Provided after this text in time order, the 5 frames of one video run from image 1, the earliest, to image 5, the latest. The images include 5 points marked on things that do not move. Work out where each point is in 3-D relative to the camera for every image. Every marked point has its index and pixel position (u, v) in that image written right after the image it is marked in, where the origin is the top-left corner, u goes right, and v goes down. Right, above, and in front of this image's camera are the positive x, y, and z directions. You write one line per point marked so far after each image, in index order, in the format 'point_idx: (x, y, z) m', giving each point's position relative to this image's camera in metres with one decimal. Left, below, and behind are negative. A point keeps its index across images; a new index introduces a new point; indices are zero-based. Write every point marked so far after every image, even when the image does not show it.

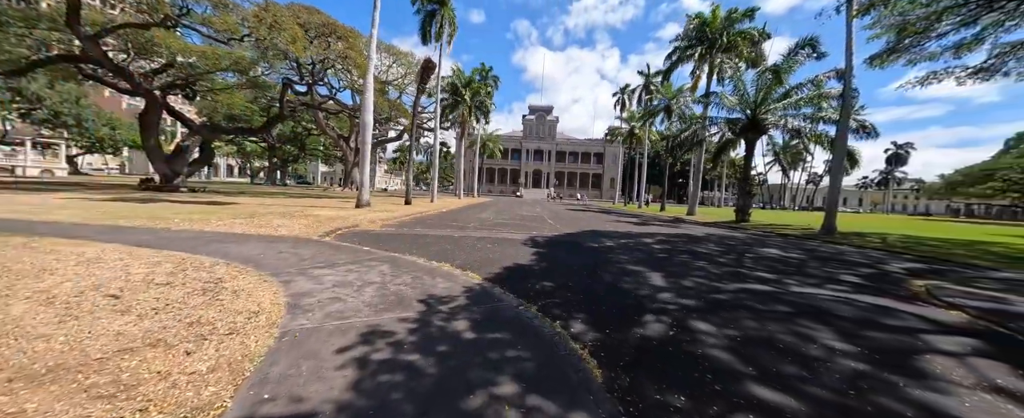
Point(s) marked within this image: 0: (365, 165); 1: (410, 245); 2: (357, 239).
0: (-6.9, +2.1, +15.5) m
1: (-2.4, -0.9, +7.5) m
2: (-3.8, -0.7, +7.9) m
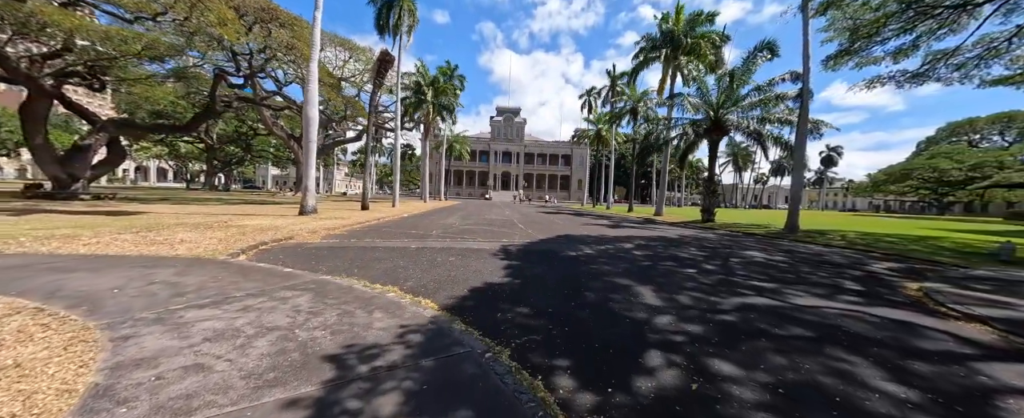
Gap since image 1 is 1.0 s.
0: (-8.4, +1.8, +13.6) m
1: (-3.1, -1.0, +6.1) m
2: (-4.5, -0.9, +6.4) m
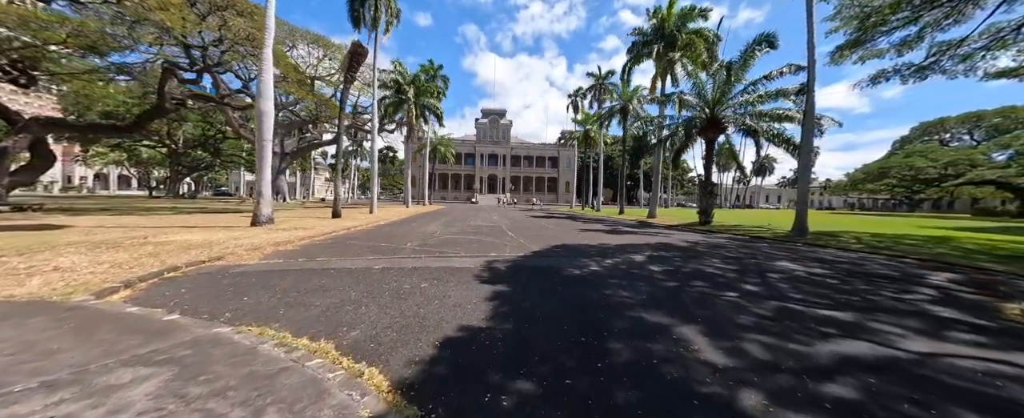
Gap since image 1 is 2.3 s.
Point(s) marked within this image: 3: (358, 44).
0: (-8.9, +1.4, +11.7) m
1: (-3.2, -1.2, +4.4) m
2: (-4.7, -1.1, +4.7) m
3: (-8.7, +9.3, +18.3) m
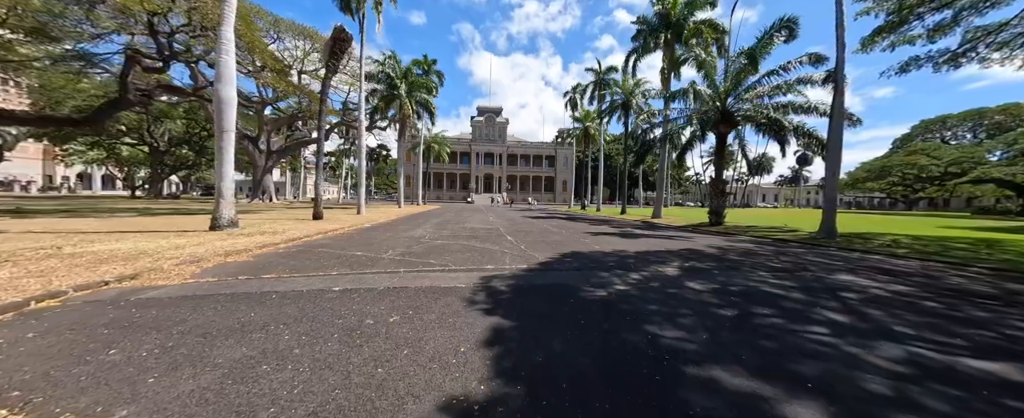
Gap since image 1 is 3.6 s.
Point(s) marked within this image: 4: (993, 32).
0: (-8.9, +1.4, +10.2) m
1: (-3.1, -1.3, +3.0) m
2: (-4.6, -1.2, +3.2) m
3: (-8.8, +9.2, +16.7) m
4: (+19.1, +7.0, +12.8) m
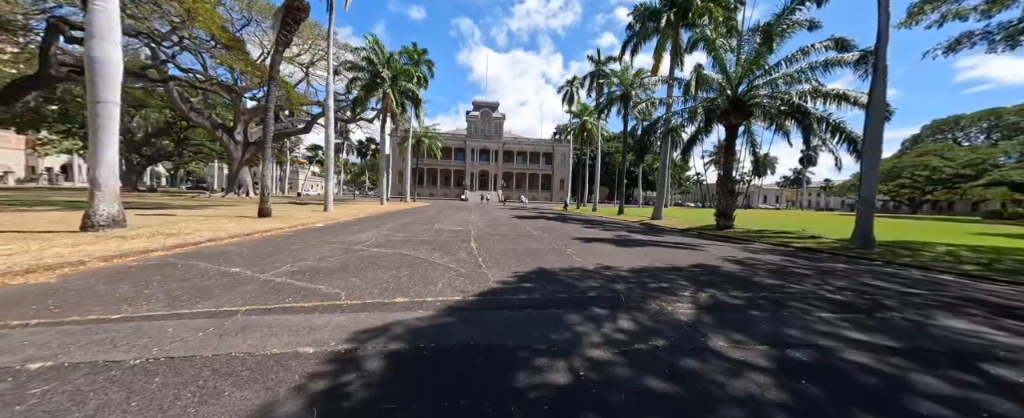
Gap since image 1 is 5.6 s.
0: (-9.8, +1.5, +7.9) m
1: (-4.0, -1.3, +0.8) m
2: (-5.5, -1.2, +0.9) m
3: (-9.7, +9.4, +14.4) m
4: (+18.2, +6.8, +10.6) m
